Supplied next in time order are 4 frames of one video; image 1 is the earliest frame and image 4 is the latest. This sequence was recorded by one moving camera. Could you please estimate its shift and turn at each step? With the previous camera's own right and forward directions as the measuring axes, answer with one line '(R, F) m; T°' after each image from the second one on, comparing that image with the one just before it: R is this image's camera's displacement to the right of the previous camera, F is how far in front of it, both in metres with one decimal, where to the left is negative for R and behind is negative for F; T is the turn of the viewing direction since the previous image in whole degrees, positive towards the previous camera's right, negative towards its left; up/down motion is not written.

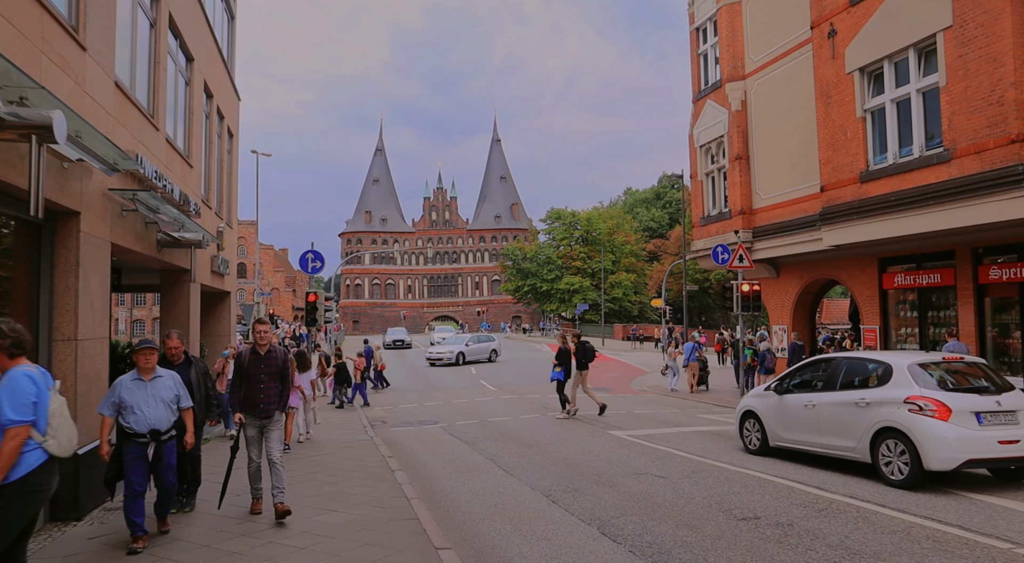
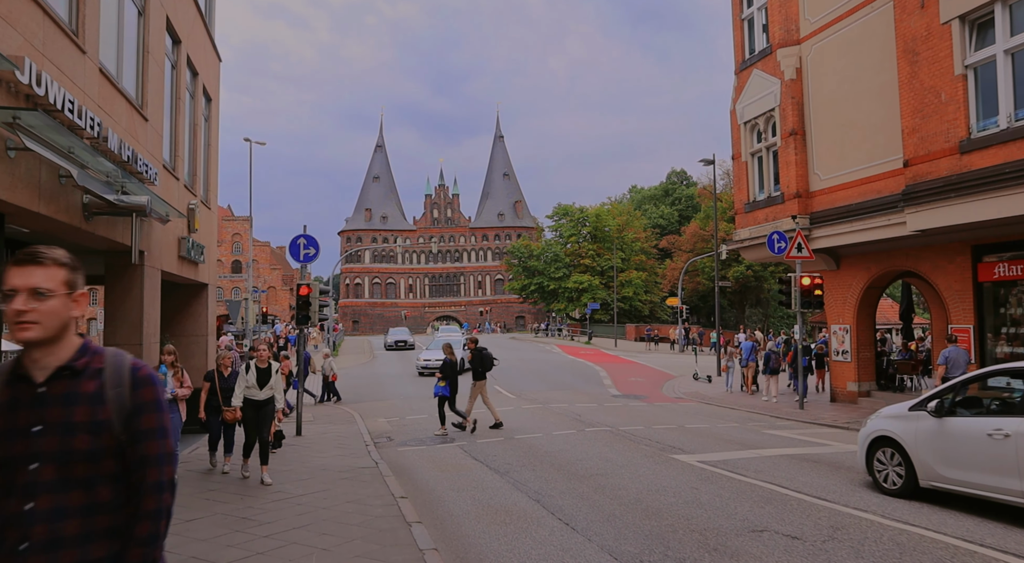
(-0.6, +2.6) m; 0°
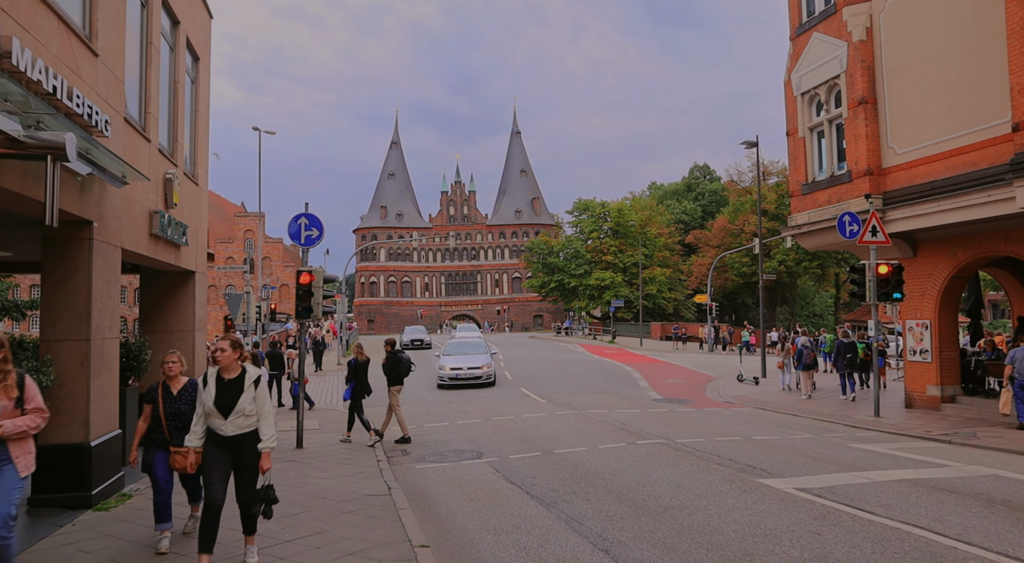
(-0.4, +2.0) m; -1°
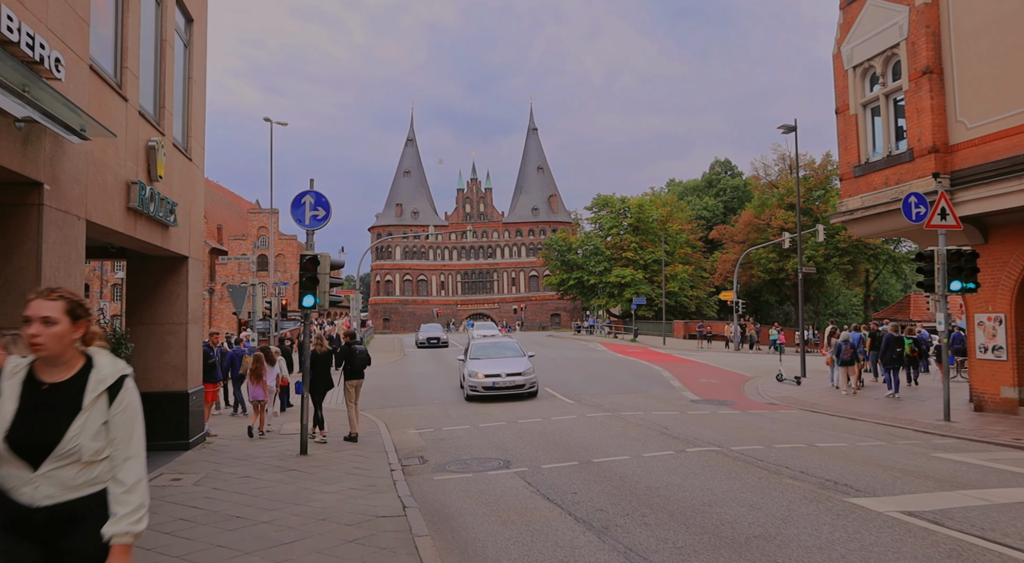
(-0.2, +1.4) m; -1°
